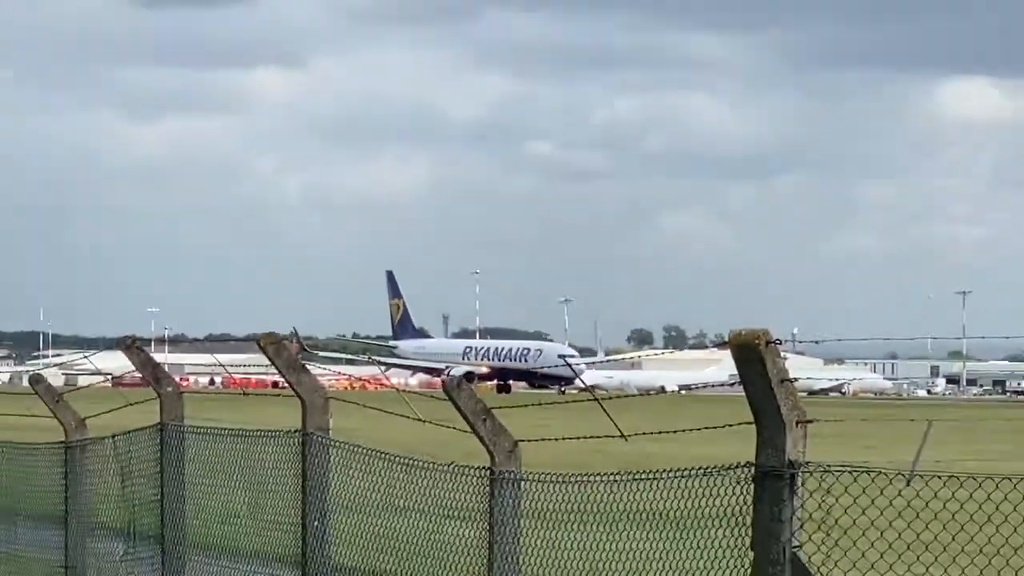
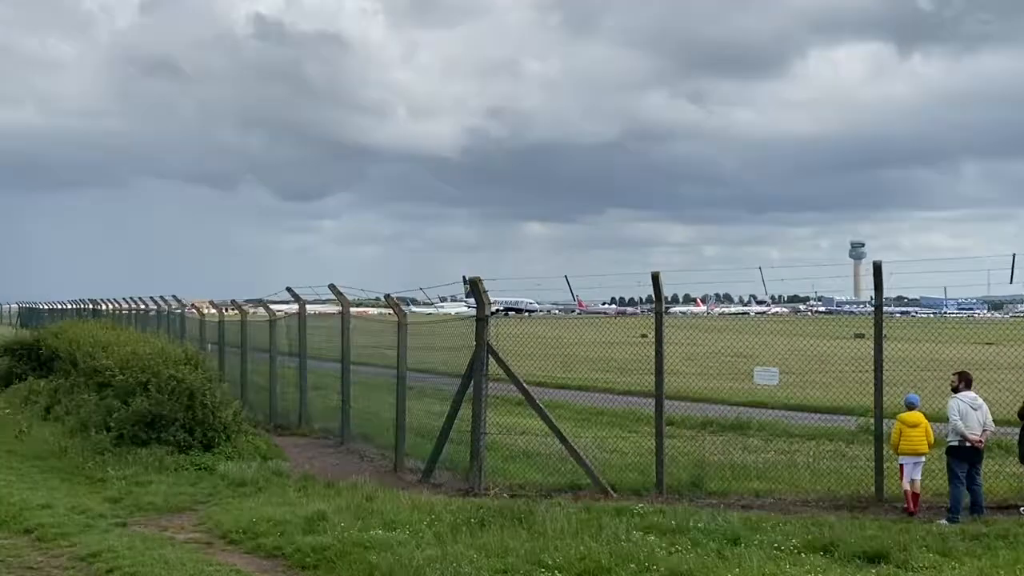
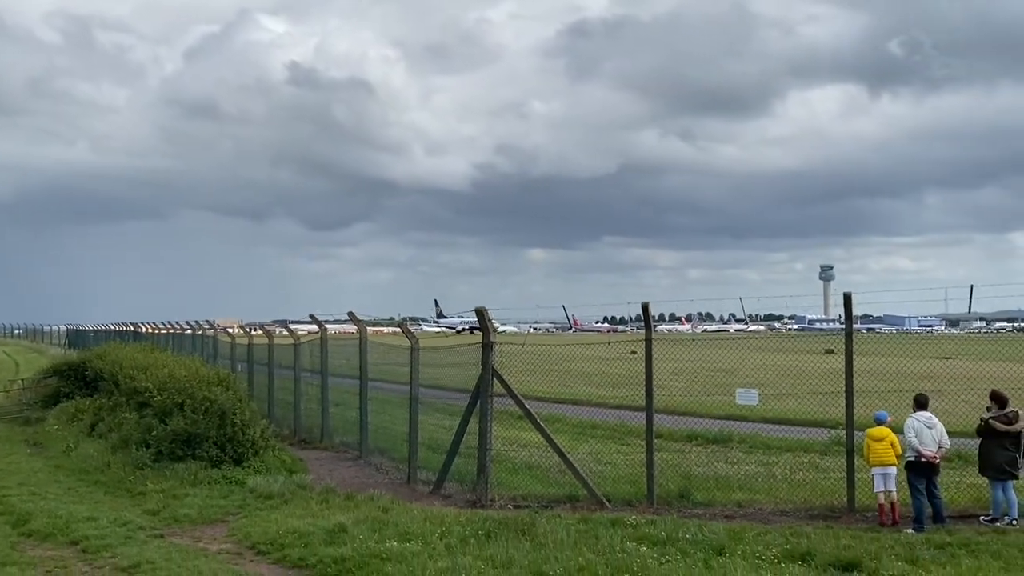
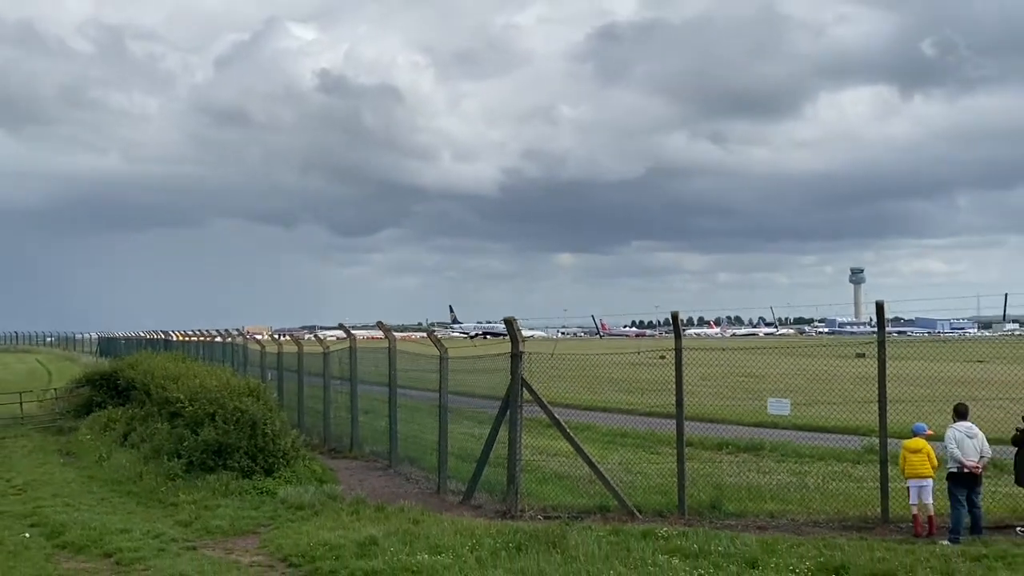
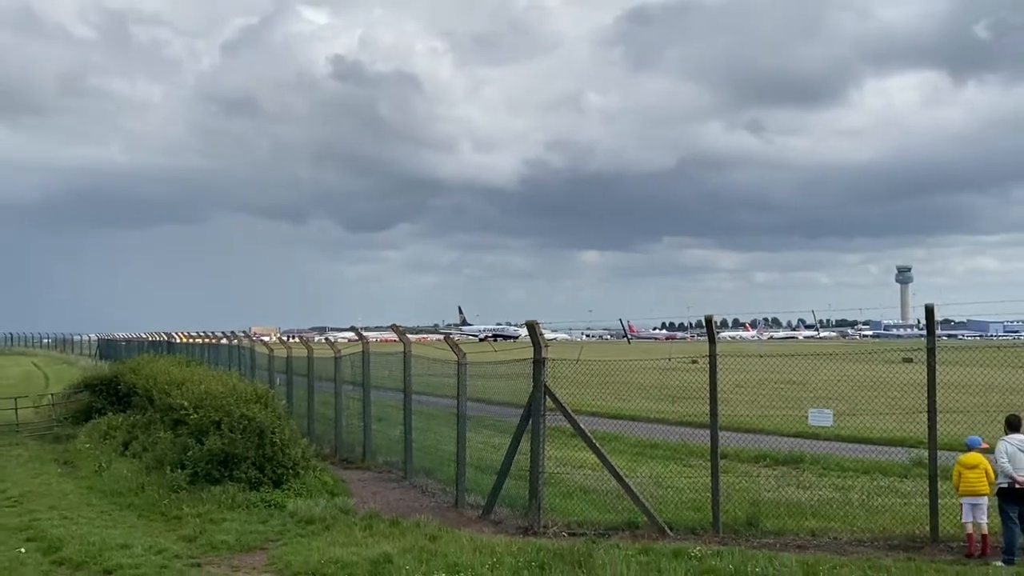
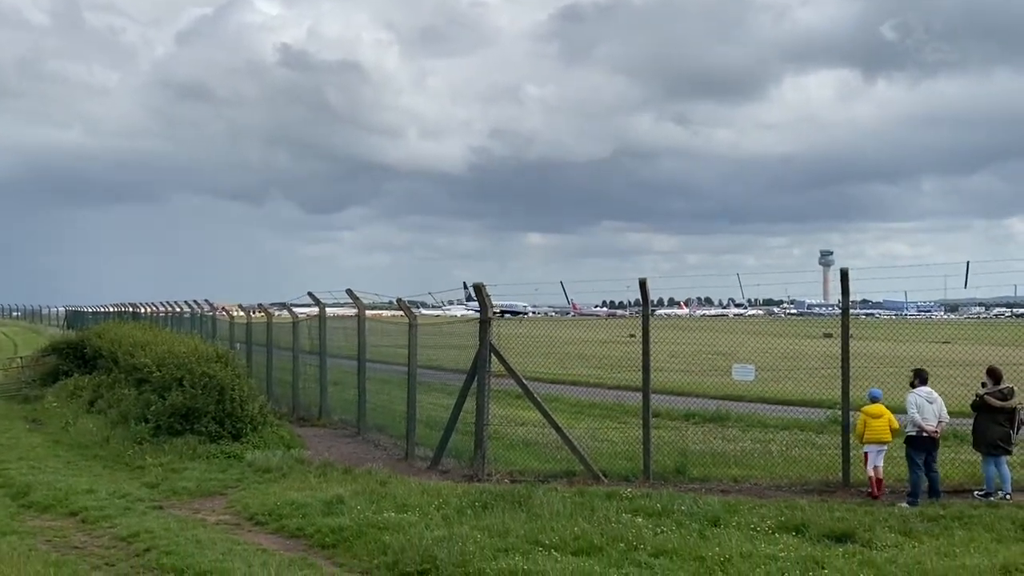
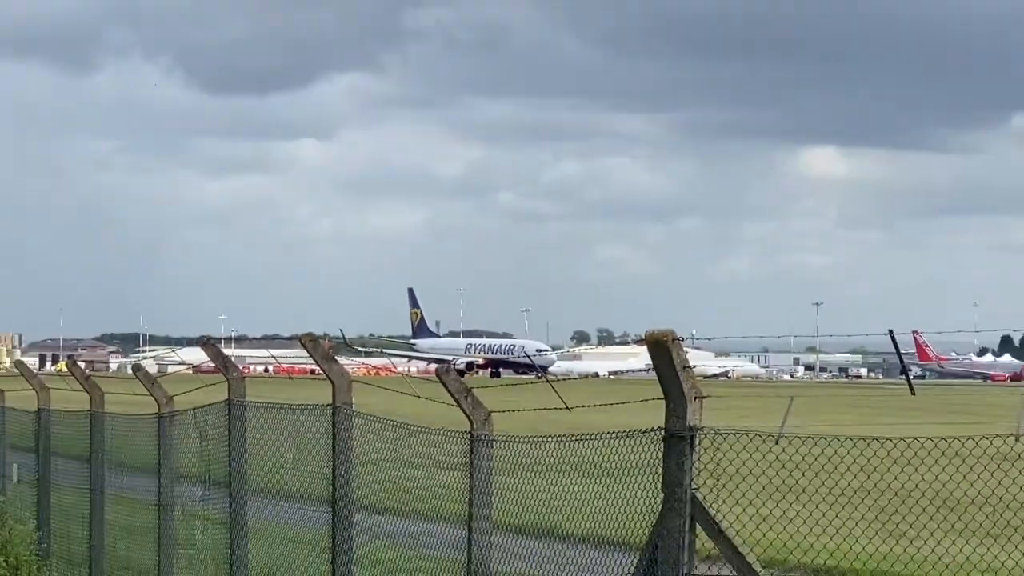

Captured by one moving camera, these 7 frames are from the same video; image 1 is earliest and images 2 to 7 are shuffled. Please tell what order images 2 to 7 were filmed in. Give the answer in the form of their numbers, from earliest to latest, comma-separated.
7, 5, 4, 3, 6, 2
